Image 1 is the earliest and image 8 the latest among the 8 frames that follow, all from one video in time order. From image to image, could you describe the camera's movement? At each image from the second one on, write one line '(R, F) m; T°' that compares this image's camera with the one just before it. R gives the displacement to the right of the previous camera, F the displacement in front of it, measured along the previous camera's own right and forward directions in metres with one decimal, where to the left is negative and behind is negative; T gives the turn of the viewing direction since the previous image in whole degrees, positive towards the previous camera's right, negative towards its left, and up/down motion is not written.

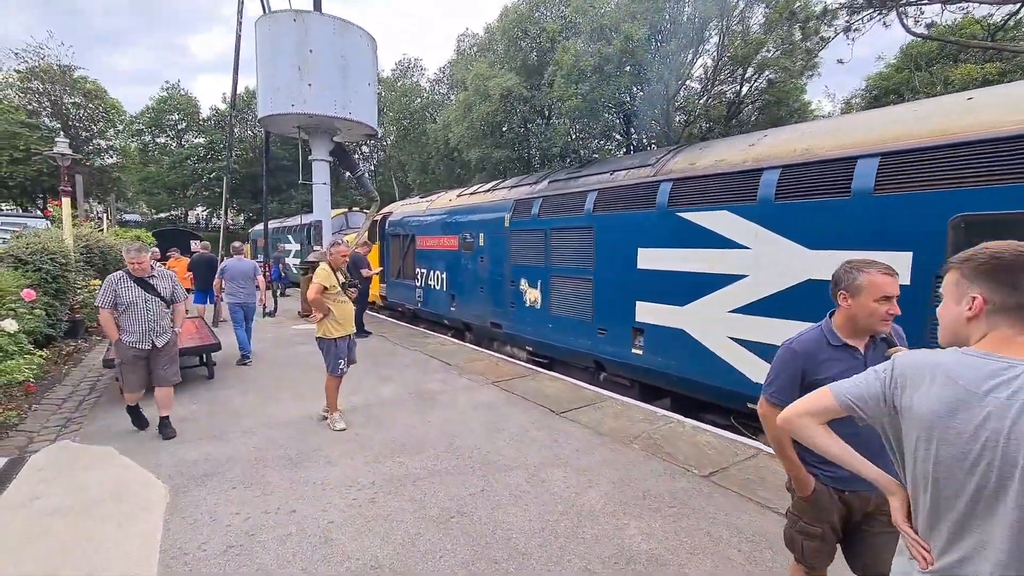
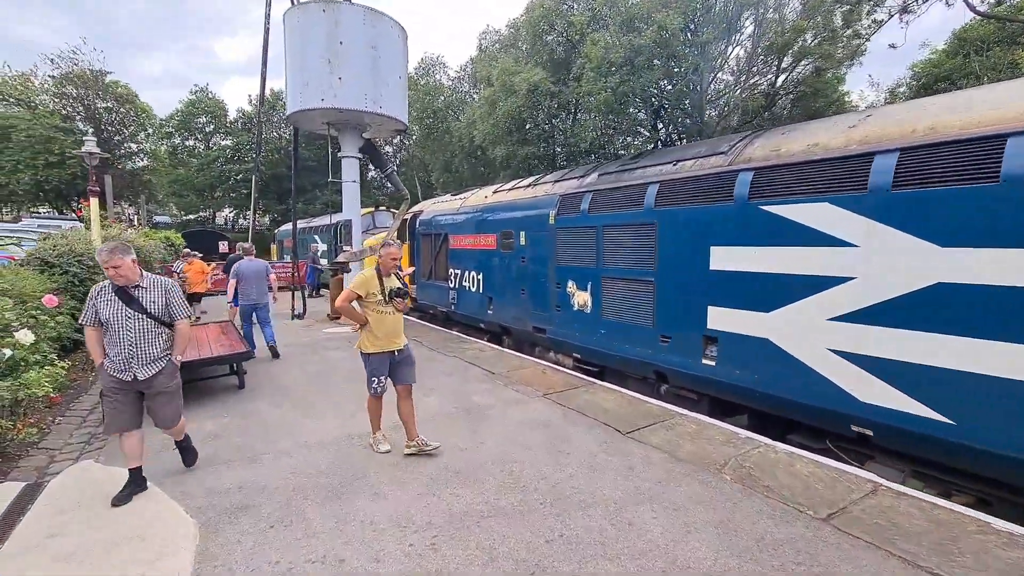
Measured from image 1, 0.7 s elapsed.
(-0.4, +0.6) m; -2°
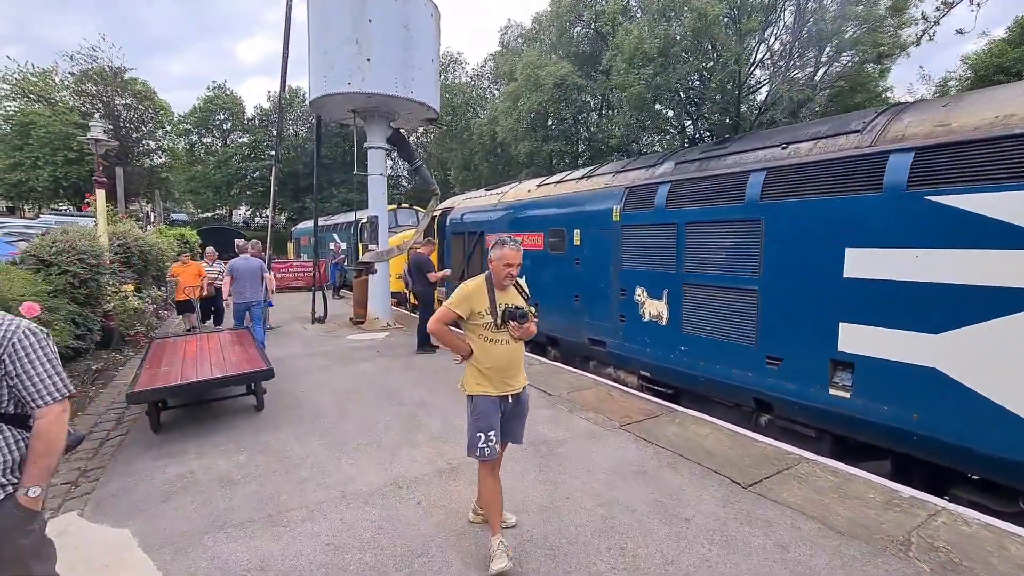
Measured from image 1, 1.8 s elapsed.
(-0.6, +1.0) m; -1°
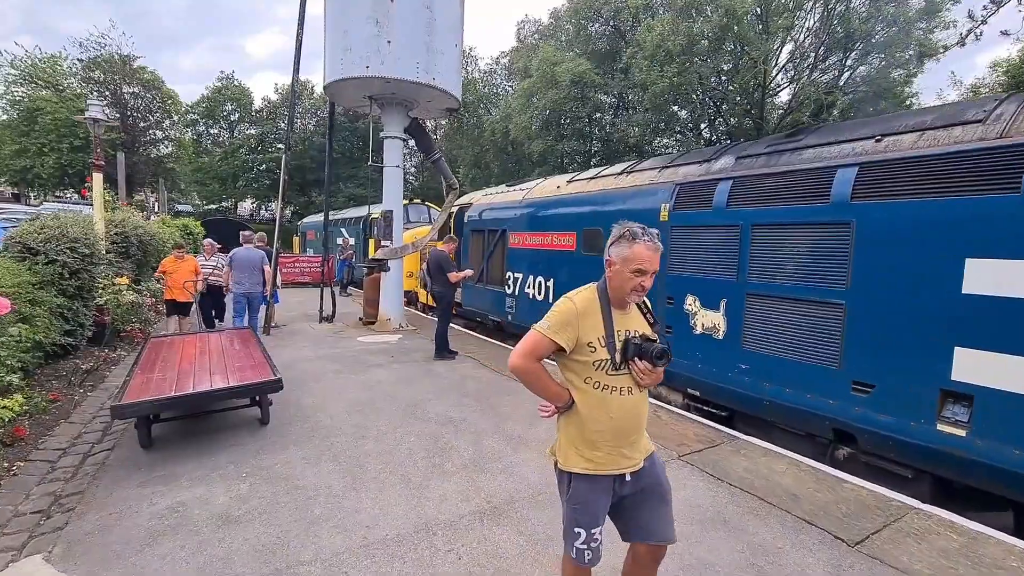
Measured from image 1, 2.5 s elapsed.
(-0.4, +0.6) m; 0°
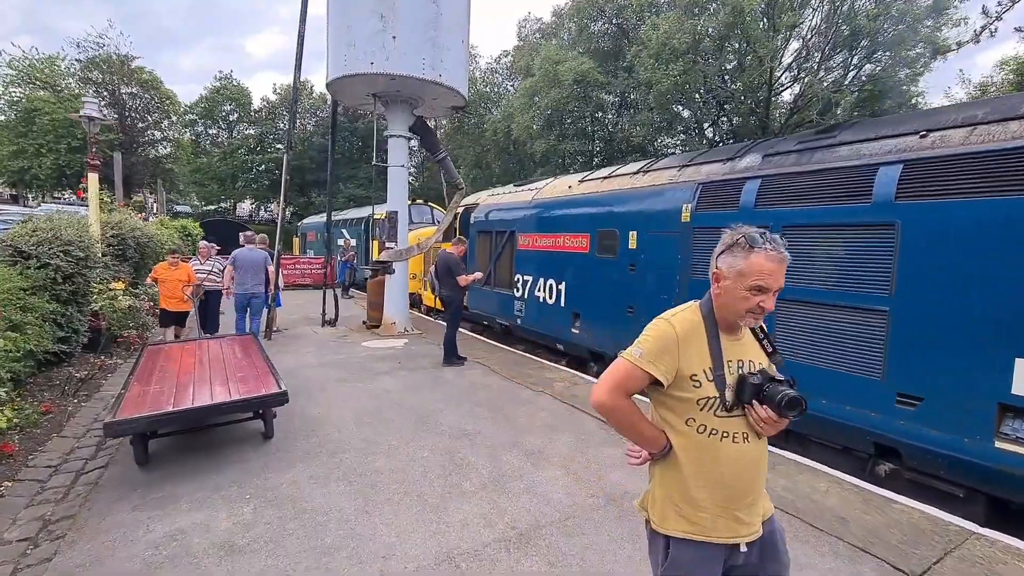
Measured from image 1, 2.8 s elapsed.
(-0.2, +0.3) m; 0°
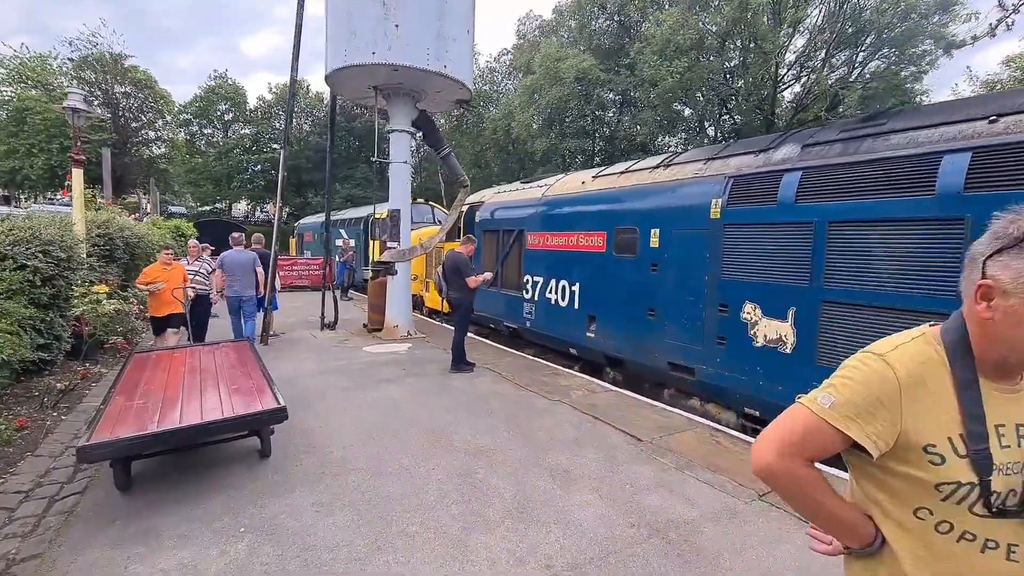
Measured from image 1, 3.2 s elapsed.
(-0.2, +0.4) m; 0°
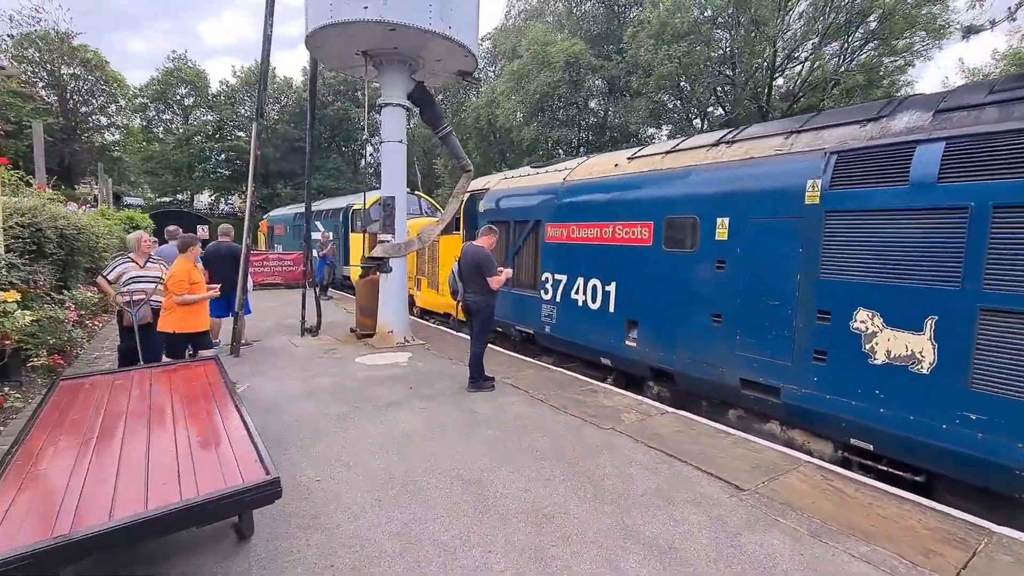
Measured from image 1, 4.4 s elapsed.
(-0.6, +1.1) m; +3°
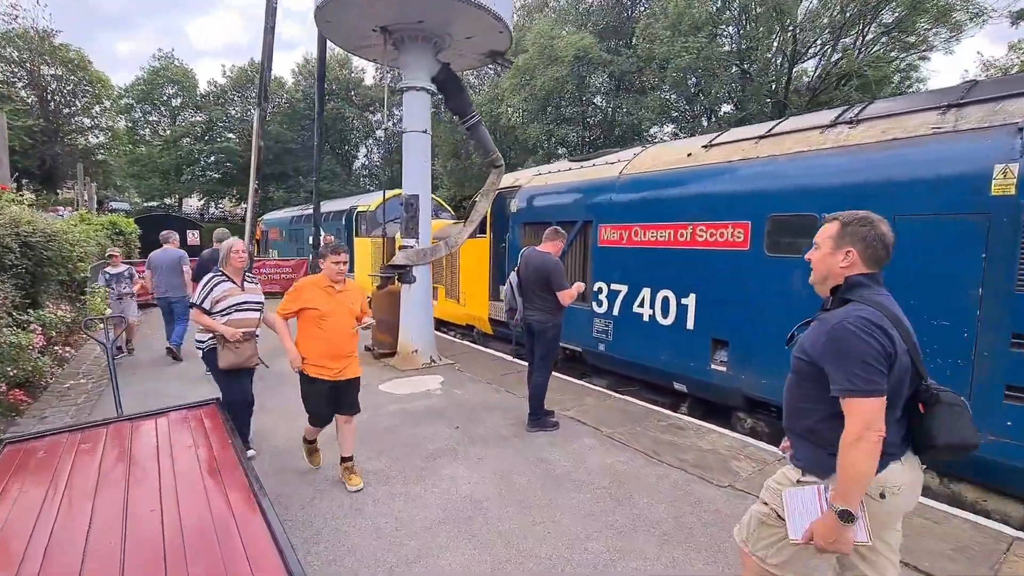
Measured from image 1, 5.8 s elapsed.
(-0.7, +1.0) m; +1°
